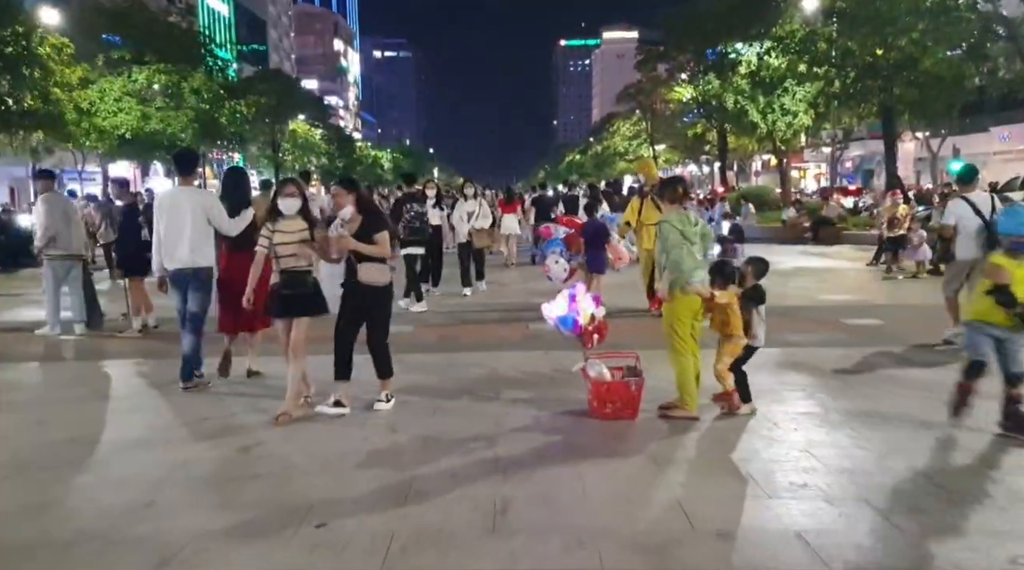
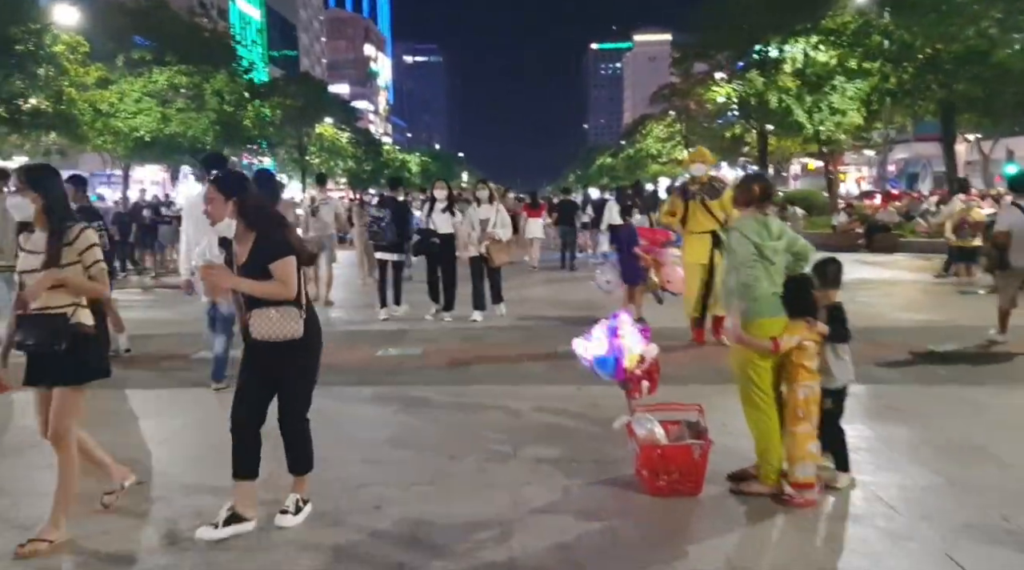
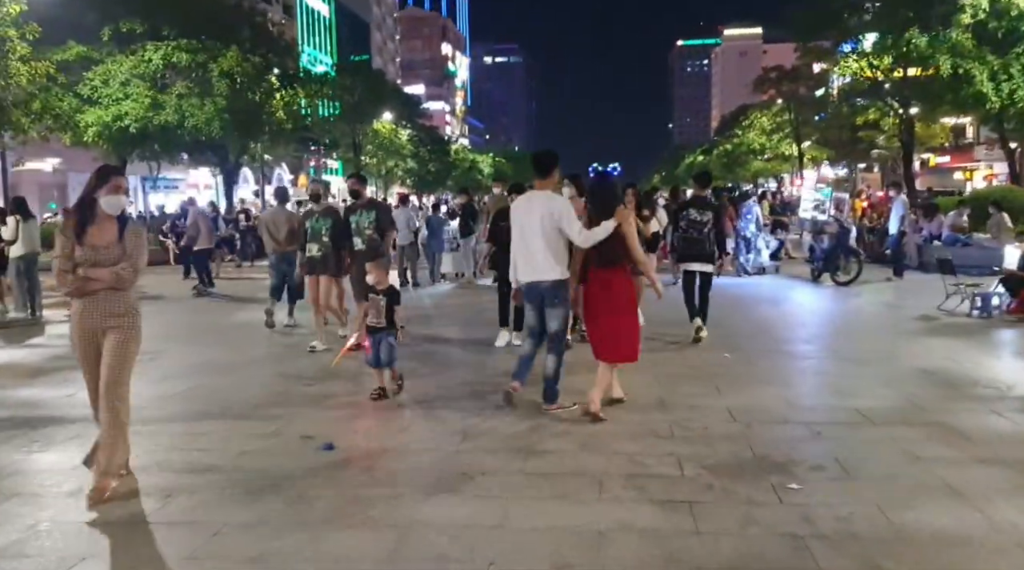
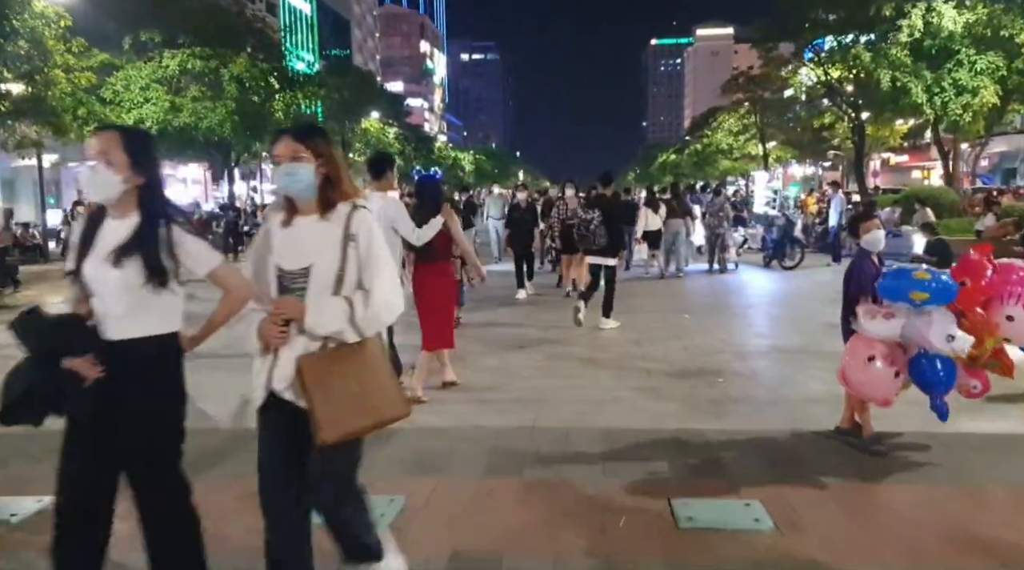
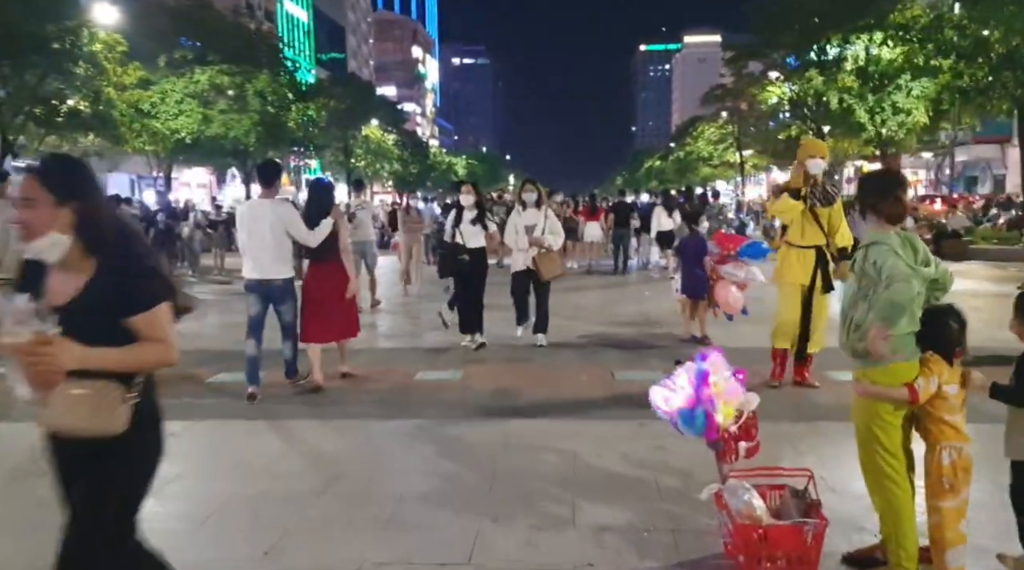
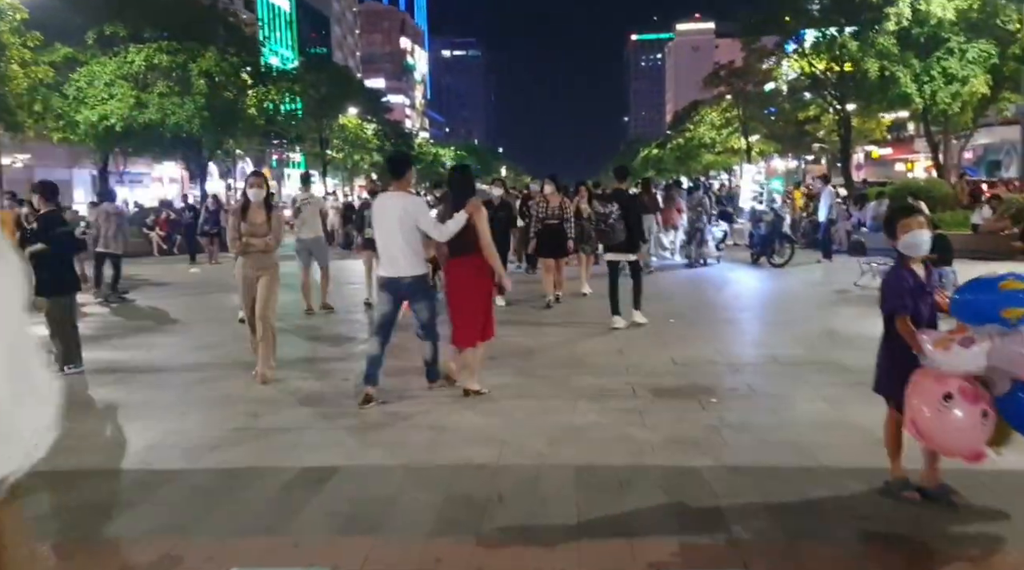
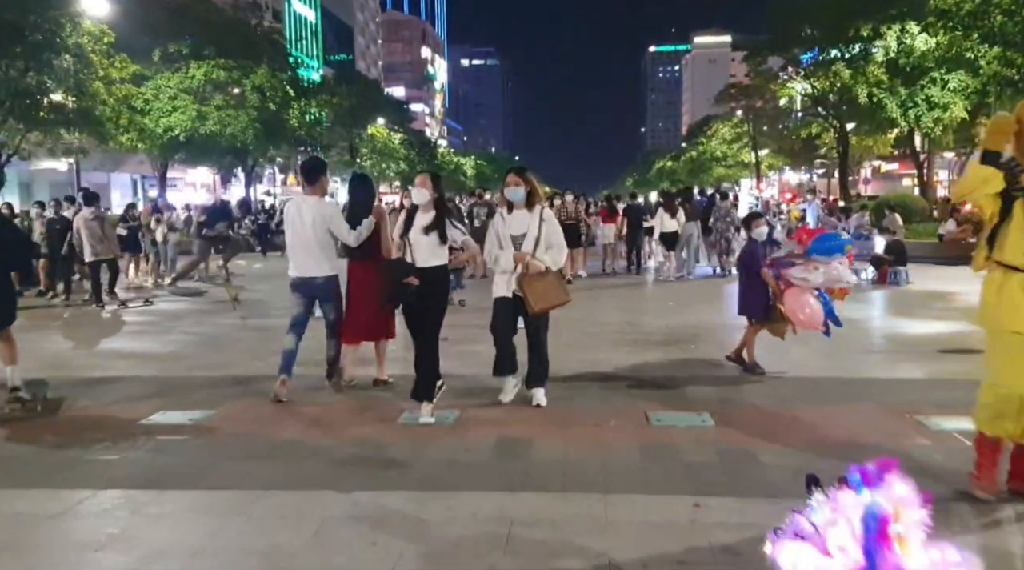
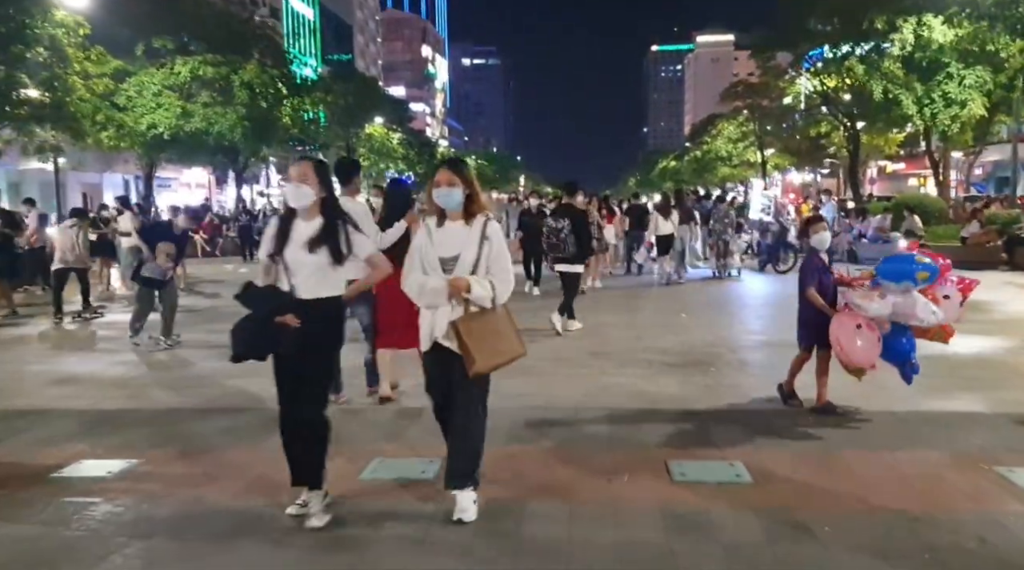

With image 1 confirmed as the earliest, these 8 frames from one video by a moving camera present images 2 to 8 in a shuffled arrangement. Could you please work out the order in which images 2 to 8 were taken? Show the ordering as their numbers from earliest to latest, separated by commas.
2, 5, 7, 8, 4, 6, 3
